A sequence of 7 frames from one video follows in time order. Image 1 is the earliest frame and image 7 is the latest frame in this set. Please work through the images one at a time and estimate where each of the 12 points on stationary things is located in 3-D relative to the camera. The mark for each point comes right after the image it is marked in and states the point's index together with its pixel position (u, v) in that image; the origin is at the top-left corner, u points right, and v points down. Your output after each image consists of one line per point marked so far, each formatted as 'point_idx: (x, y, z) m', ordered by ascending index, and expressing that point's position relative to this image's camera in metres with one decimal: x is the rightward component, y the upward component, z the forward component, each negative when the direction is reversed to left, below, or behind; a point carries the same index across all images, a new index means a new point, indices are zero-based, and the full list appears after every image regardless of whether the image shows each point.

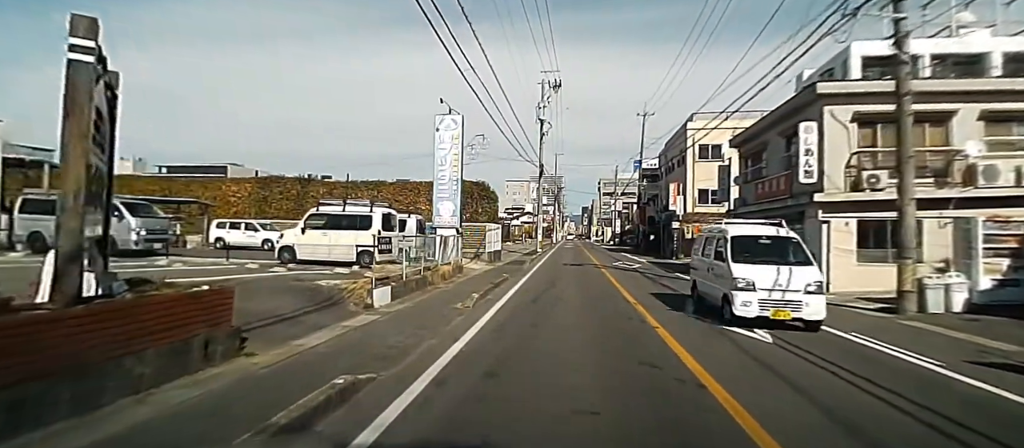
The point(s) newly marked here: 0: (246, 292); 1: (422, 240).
0: (-8.2, -2.1, +13.0) m
1: (-4.0, -0.7, +18.7) m
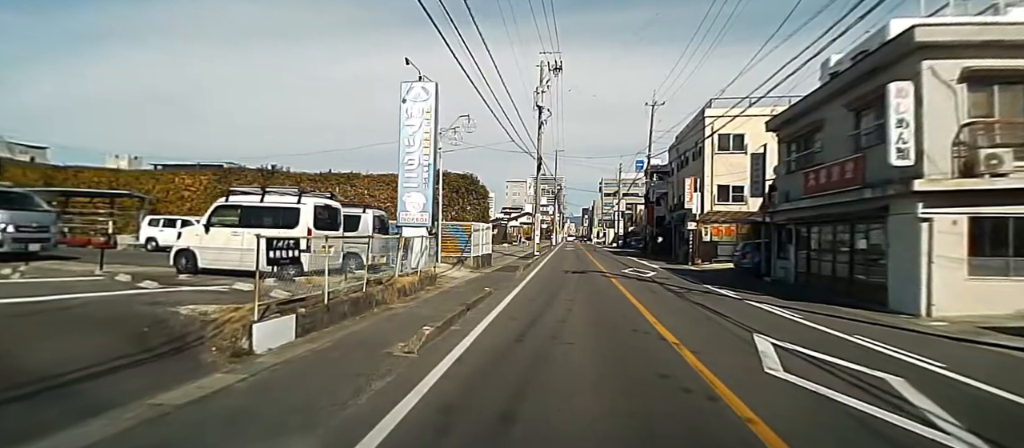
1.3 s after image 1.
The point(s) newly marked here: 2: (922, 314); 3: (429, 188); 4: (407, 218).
0: (-8.9, -1.9, +7.8) m
1: (-4.6, -0.6, +13.5) m
2: (+13.4, -2.9, +13.6) m
3: (-3.4, +1.5, +17.4) m
4: (-4.5, +0.2, +17.6) m
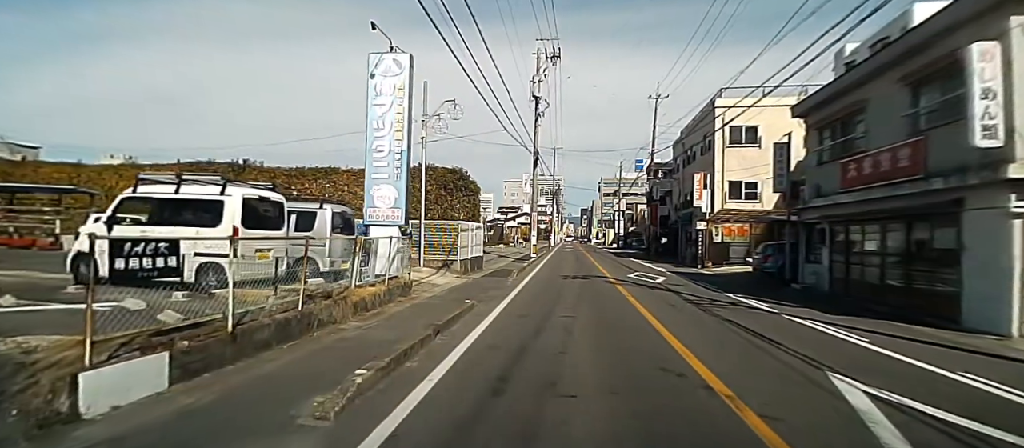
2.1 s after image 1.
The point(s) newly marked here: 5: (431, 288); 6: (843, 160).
0: (-9.2, -1.9, +4.9) m
1: (-5.0, -0.5, +10.7) m
2: (+13.0, -2.9, +10.7) m
3: (-3.9, +1.5, +14.6) m
4: (-4.9, +0.3, +14.7) m
5: (-3.4, -2.7, +17.3) m
6: (+13.8, +2.7, +17.2) m
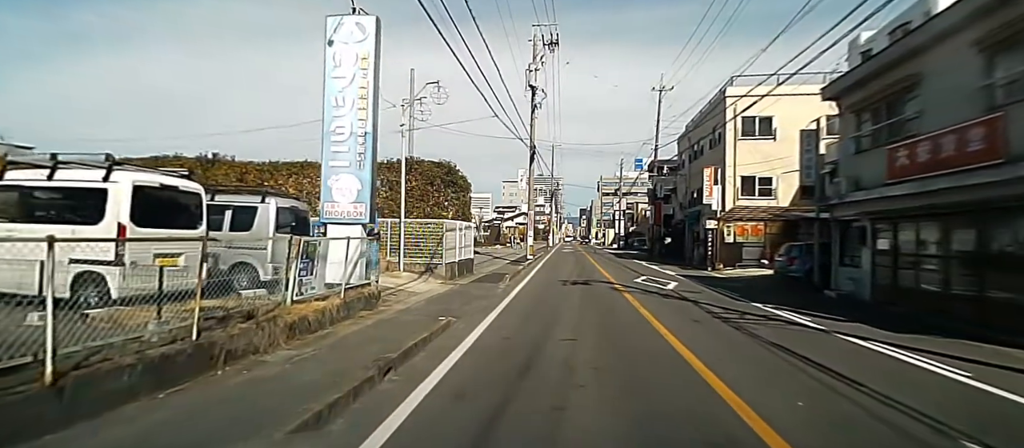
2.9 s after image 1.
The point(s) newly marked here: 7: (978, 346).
0: (-9.6, -1.8, +2.3) m
1: (-5.3, -0.4, +8.1) m
2: (+12.6, -2.8, +8.2) m
3: (-4.2, +1.6, +12.0) m
4: (-5.3, +0.3, +12.1) m
5: (-3.7, -2.6, +14.8) m
6: (+13.5, +2.8, +14.7) m
7: (+11.4, -3.0, +10.2) m
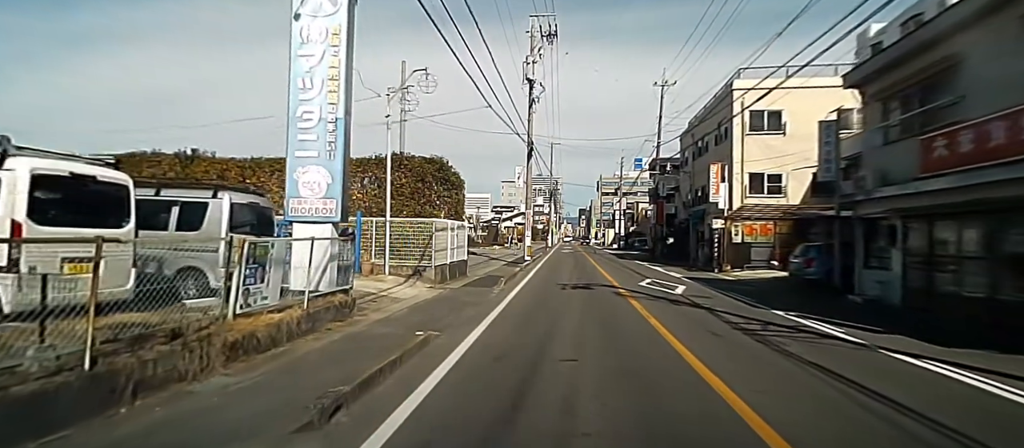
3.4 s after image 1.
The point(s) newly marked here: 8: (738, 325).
0: (-9.8, -1.8, +0.8) m
1: (-5.5, -0.4, +6.6) m
2: (+12.4, -2.7, +6.7) m
3: (-4.4, +1.6, +10.5) m
4: (-5.5, +0.4, +10.7) m
5: (-3.9, -2.6, +13.3) m
6: (+13.3, +2.8, +13.2) m
7: (+11.2, -2.9, +8.8) m
8: (+6.0, -2.7, +10.9) m
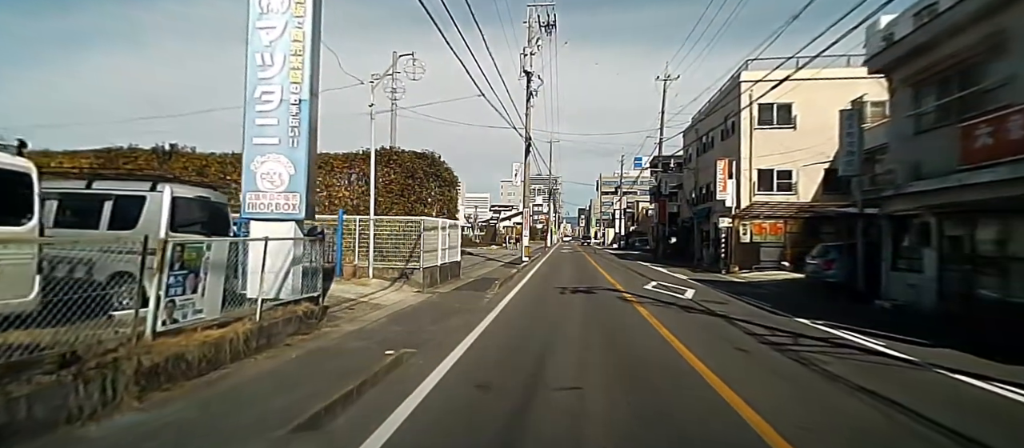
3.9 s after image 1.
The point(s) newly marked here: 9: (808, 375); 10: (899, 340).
0: (-9.9, -1.7, -0.6) m
1: (-5.7, -0.3, +5.2) m
2: (+12.3, -2.6, +5.4) m
3: (-4.6, +1.7, +9.1) m
4: (-5.7, +0.4, +9.3) m
5: (-4.1, -2.5, +11.9) m
6: (+13.1, +2.9, +11.8) m
7: (+11.0, -2.9, +7.4) m
8: (+5.8, -2.6, +9.5) m
9: (+5.4, -2.7, +7.3) m
10: (+9.3, -2.8, +9.9) m
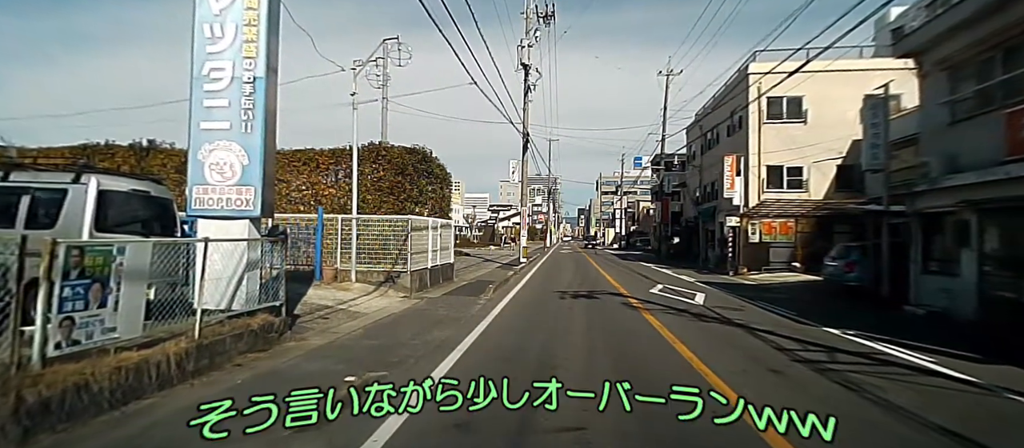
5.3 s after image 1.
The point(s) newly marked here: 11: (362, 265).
0: (-10.1, -1.7, -1.9) m
1: (-5.9, -0.3, +3.9) m
2: (+12.1, -2.6, +4.1) m
3: (-4.8, +1.7, +7.8) m
4: (-5.8, +0.4, +8.0) m
5: (-4.3, -2.5, +10.6) m
6: (+12.9, +3.0, +10.6) m
7: (+10.8, -2.8, +6.1) m
8: (+5.6, -2.6, +8.3) m
9: (+5.2, -2.7, +6.0) m
10: (+9.1, -2.7, +8.7) m
11: (-5.8, -1.6, +16.3) m
